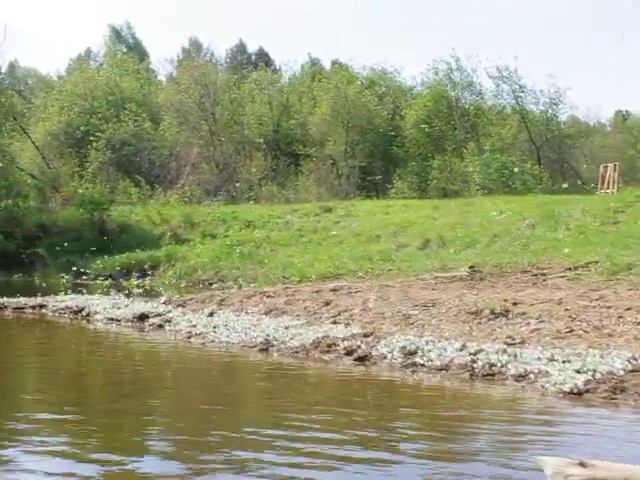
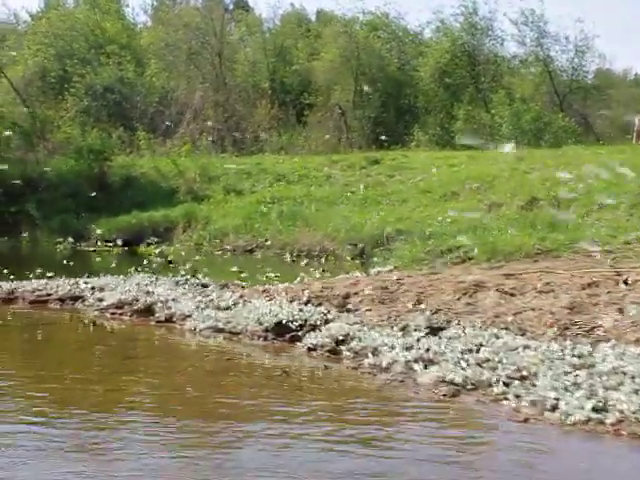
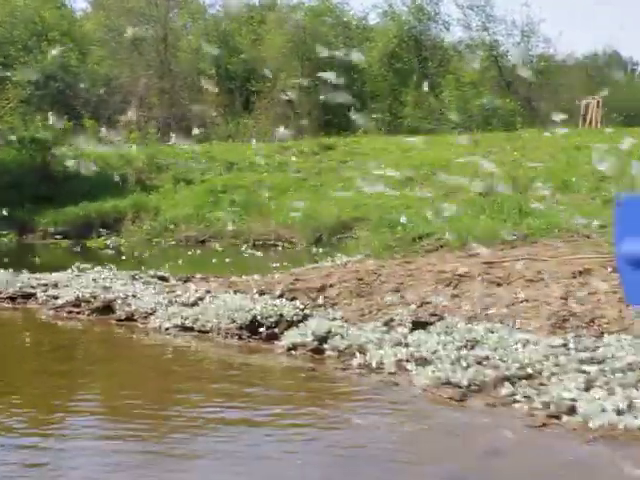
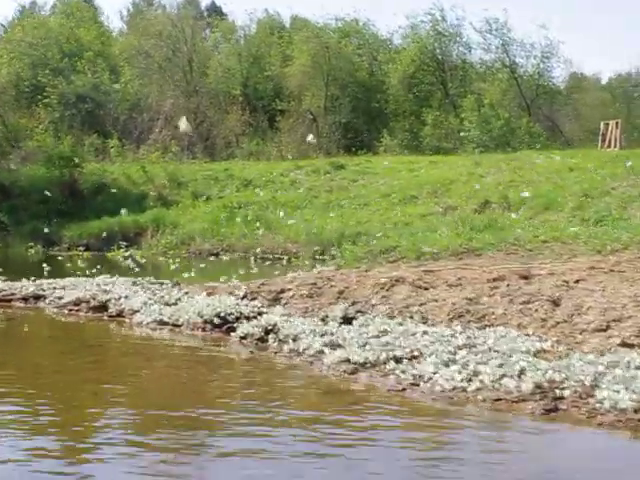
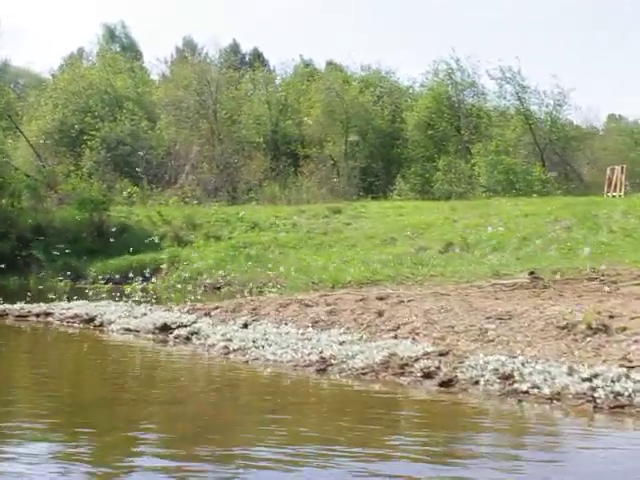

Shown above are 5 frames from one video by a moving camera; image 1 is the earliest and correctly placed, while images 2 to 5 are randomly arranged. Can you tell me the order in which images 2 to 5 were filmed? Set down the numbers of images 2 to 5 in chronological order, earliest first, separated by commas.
5, 4, 2, 3
